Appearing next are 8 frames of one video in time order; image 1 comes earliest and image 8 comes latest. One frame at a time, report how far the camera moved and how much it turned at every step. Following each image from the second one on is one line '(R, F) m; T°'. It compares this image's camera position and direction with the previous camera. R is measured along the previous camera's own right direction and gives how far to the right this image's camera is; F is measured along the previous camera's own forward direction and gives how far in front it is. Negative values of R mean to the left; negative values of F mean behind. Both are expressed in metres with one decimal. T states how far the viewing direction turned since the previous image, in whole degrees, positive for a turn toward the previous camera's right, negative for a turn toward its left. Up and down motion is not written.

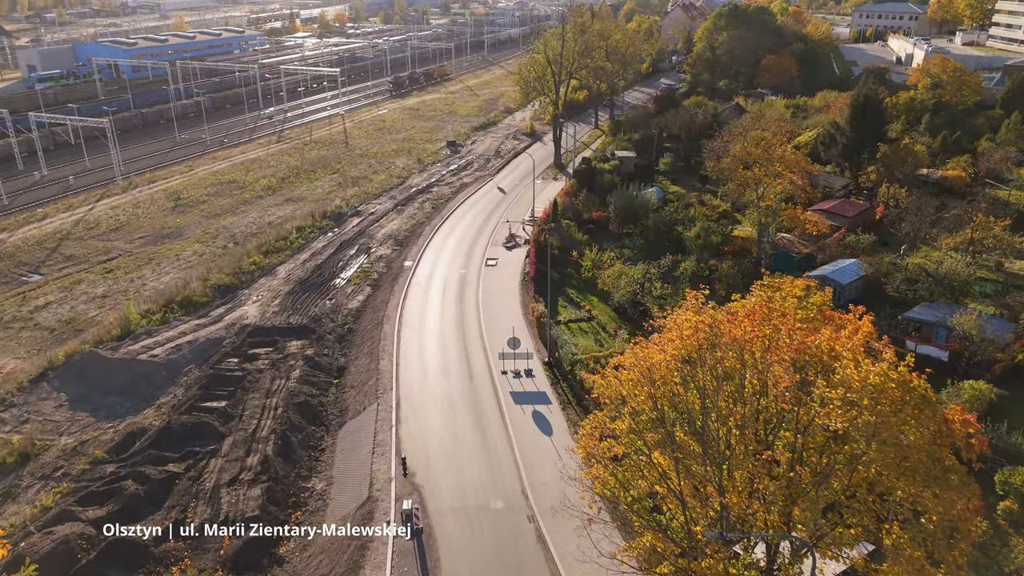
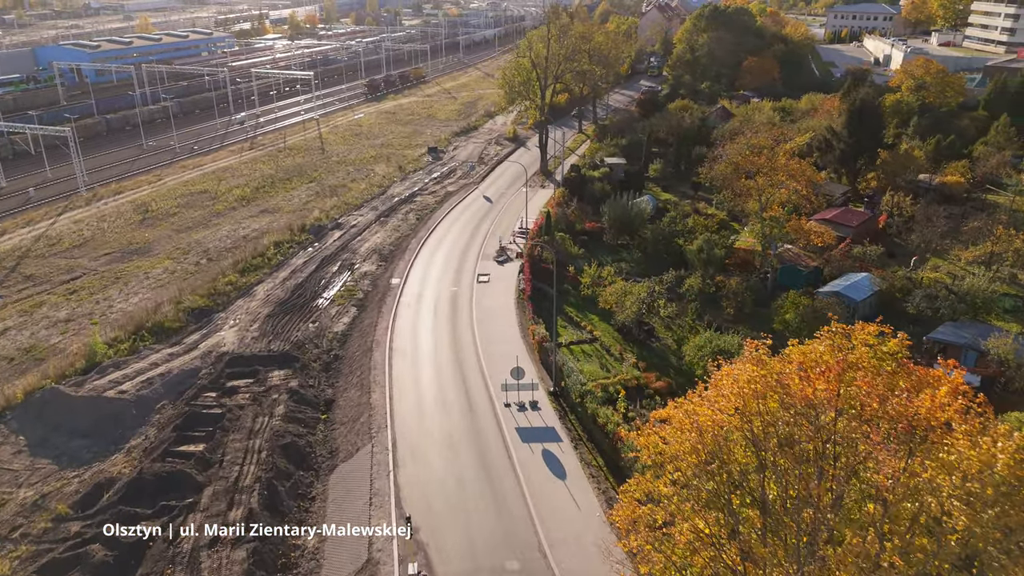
(-1.0, +2.0) m; +2°
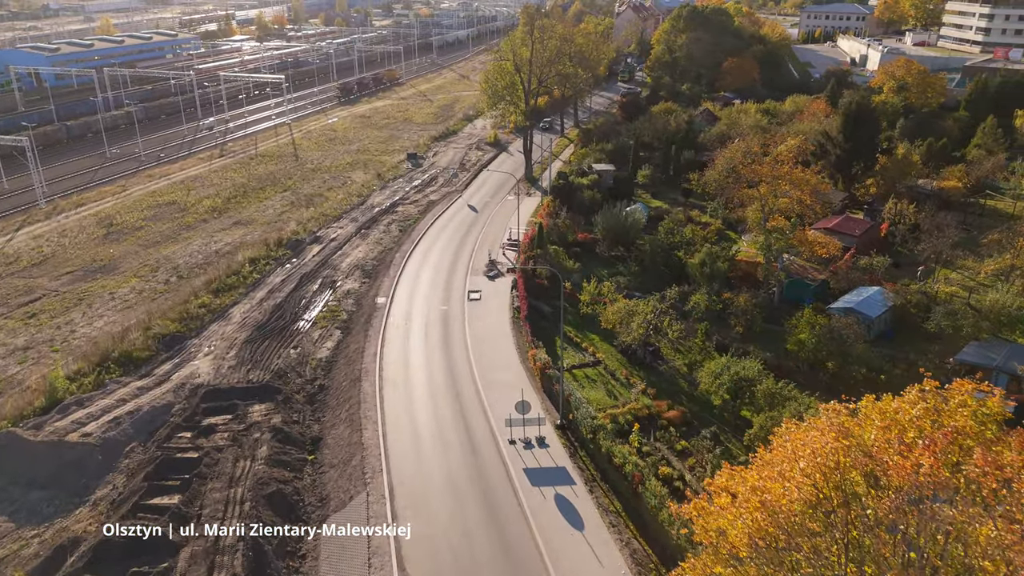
(-1.0, +2.0) m; +2°
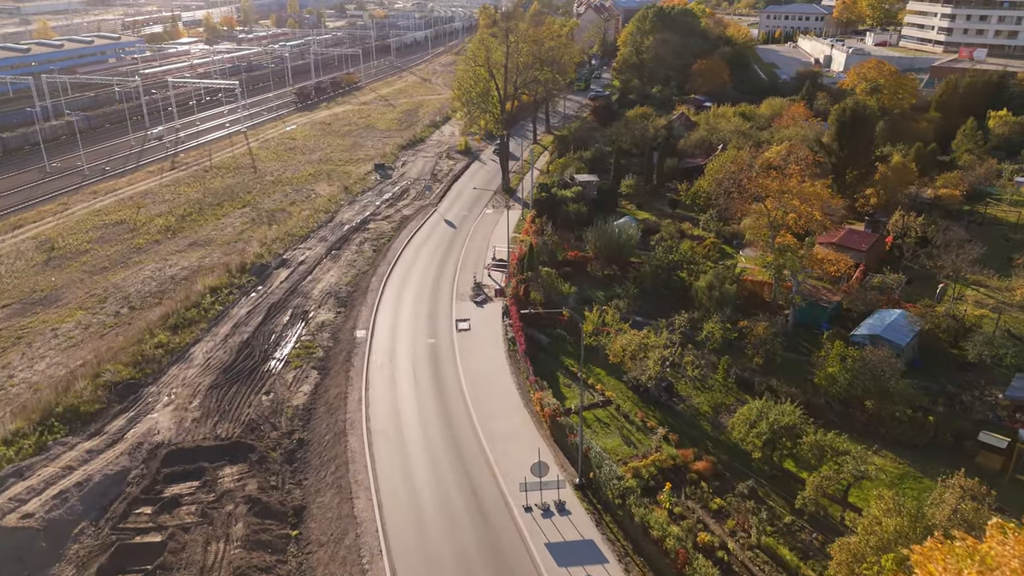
(-1.5, +2.9) m; +3°
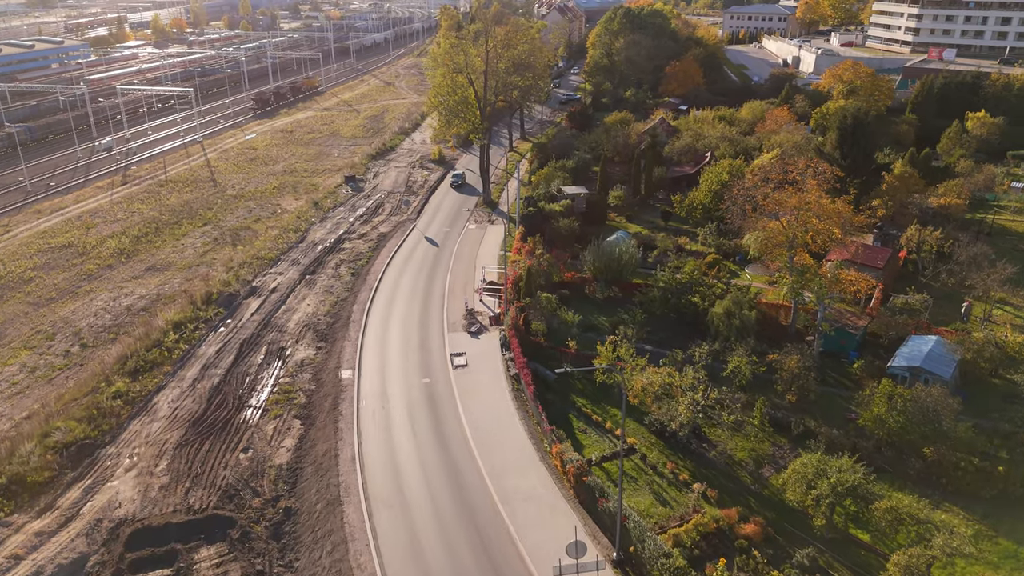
(-1.6, +2.9) m; +3°
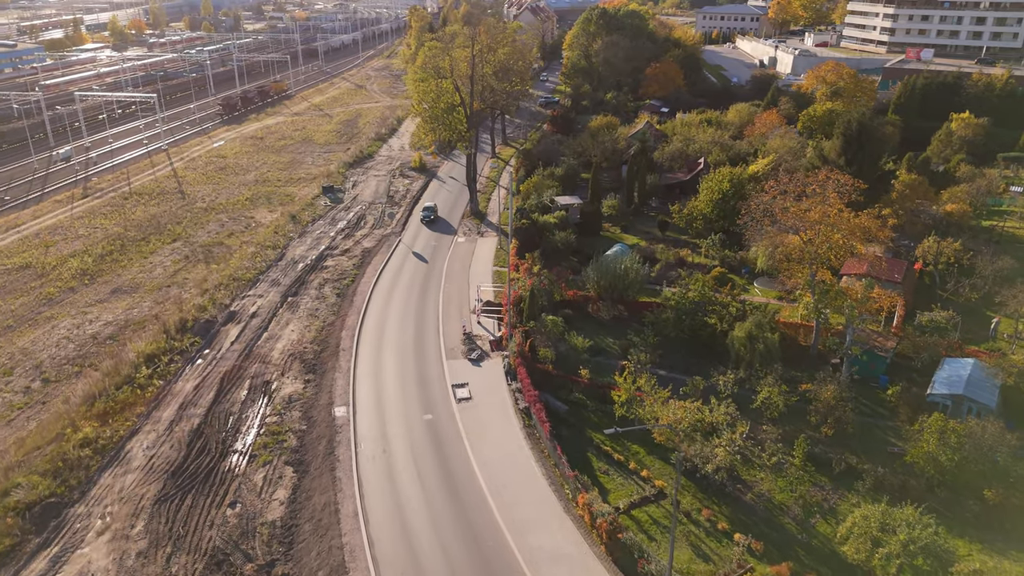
(-1.4, +2.2) m; +2°
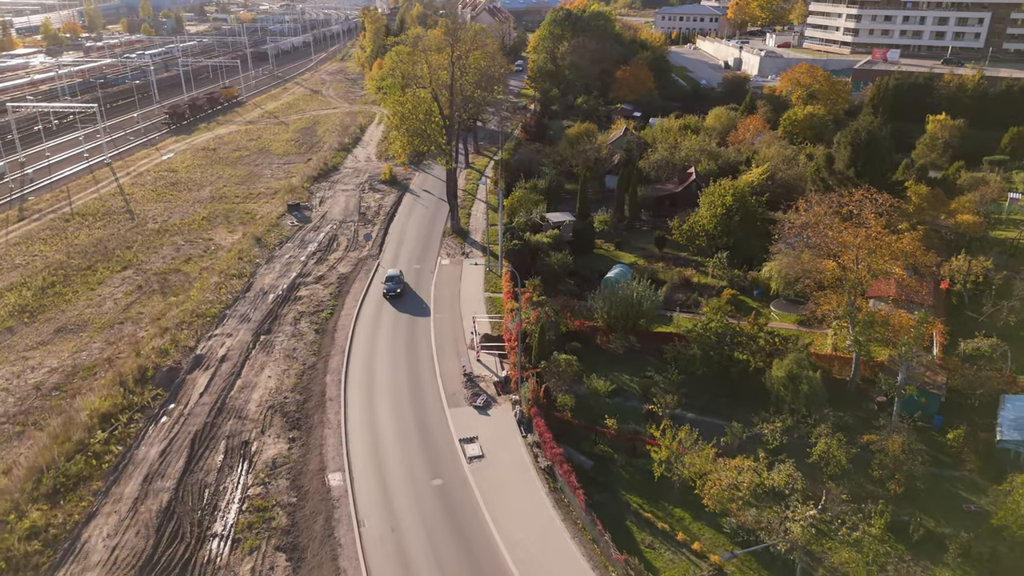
(-2.0, +3.2) m; +4°
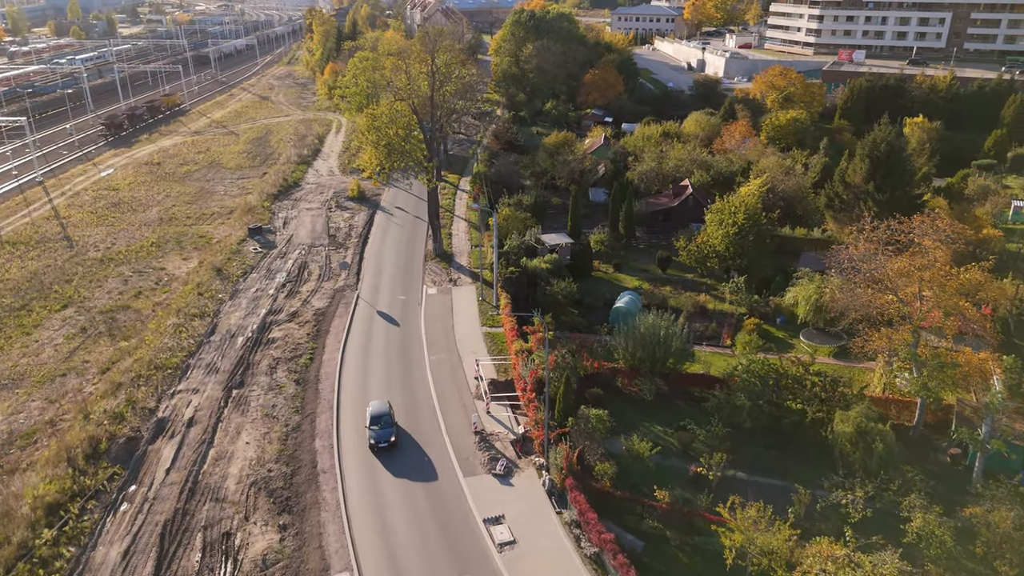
(-2.3, +3.7) m; +4°
